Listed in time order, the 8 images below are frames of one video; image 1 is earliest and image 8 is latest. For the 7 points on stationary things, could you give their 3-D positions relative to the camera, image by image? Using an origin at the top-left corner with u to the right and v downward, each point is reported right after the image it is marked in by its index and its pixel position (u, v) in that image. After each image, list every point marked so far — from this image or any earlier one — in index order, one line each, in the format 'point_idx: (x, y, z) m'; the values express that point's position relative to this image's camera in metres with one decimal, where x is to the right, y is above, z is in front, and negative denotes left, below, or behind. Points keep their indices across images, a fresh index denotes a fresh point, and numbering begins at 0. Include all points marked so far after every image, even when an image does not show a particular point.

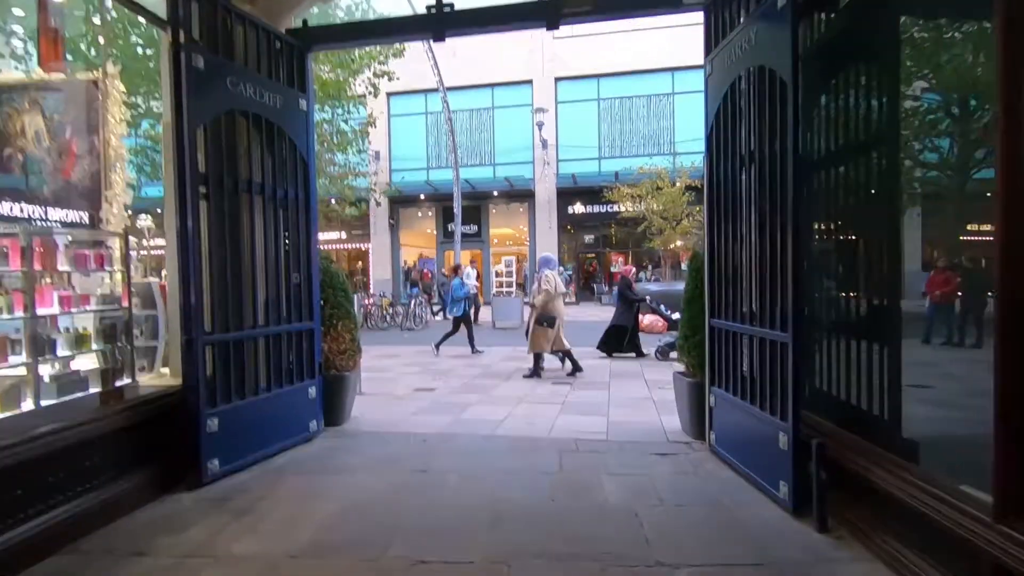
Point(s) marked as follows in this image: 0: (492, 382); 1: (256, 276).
0: (-0.3, -1.4, +7.9) m
1: (-2.1, +0.1, +4.5) m
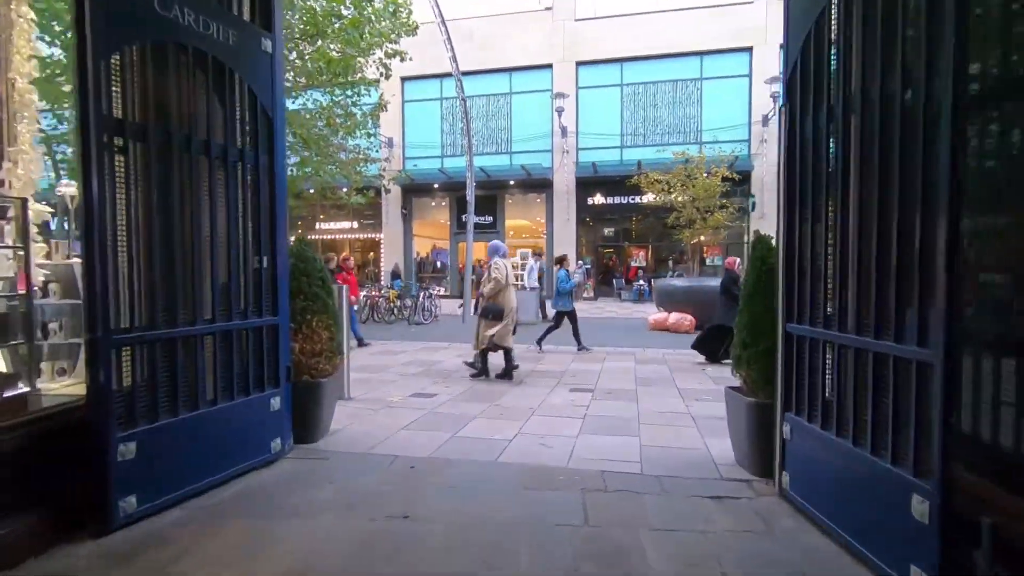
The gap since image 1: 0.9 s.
0: (-0.1, -1.3, +6.9) m
1: (-2.0, +0.2, +3.5) m
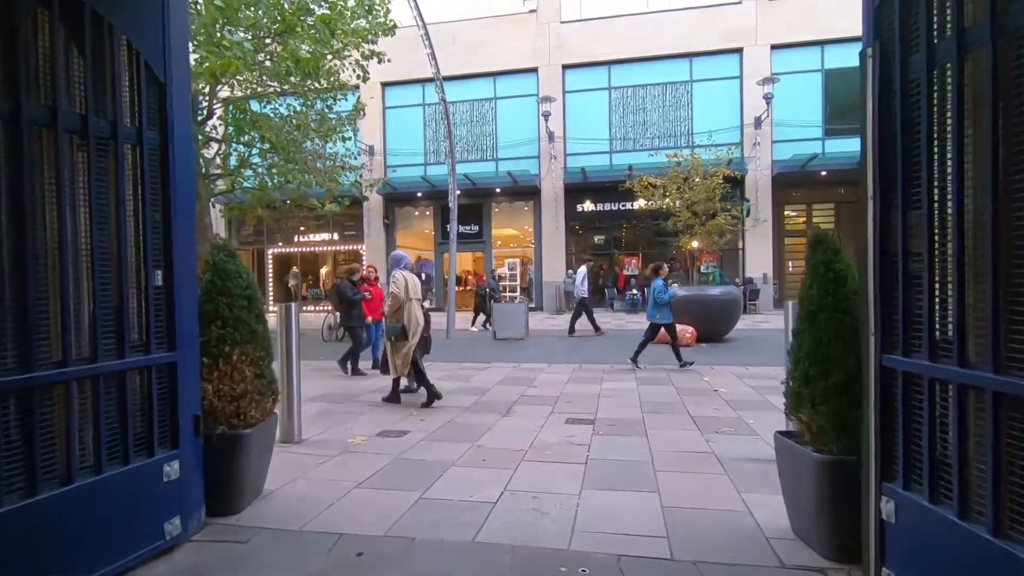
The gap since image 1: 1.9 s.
0: (-0.3, -1.5, +5.9) m
1: (-2.1, +0.1, +2.5) m
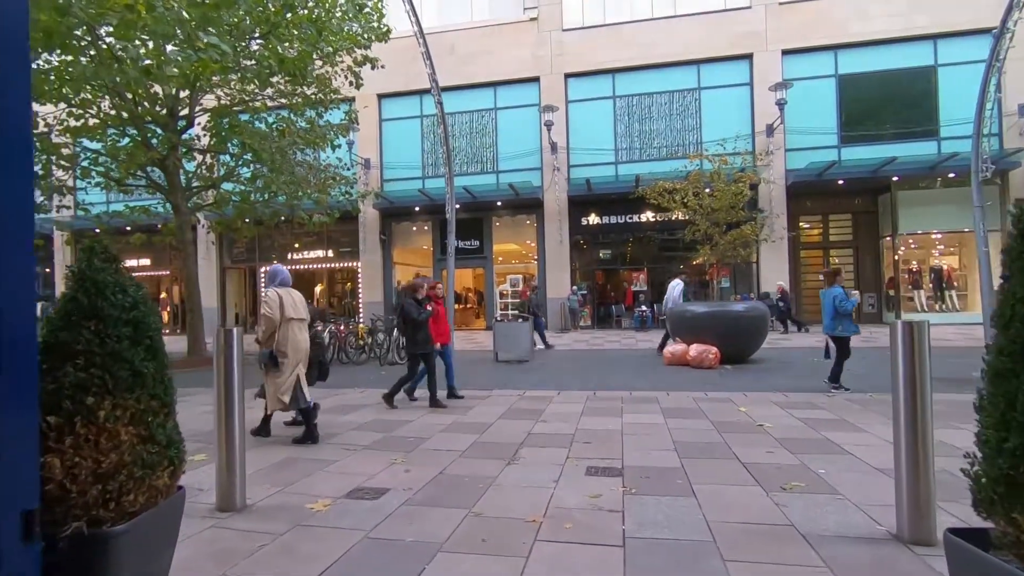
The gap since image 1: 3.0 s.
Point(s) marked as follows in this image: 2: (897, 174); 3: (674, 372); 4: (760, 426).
0: (-0.2, -1.6, +4.7) m
1: (-2.1, 0.0, +1.3) m
2: (+14.1, +4.2, +19.6) m
3: (+3.3, -1.7, +10.9) m
4: (+2.9, -1.6, +6.3) m
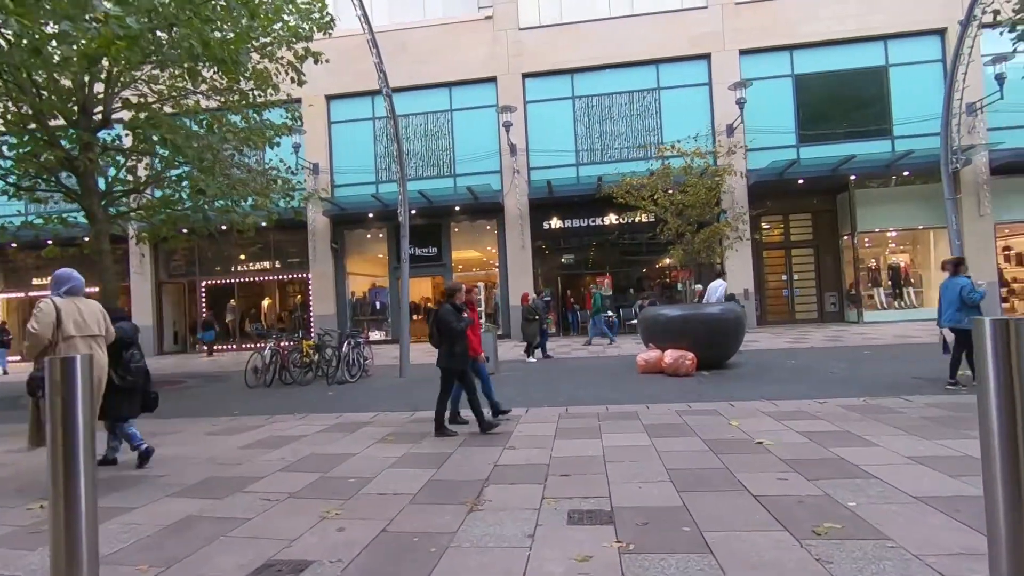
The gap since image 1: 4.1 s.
0: (-0.5, -1.7, +3.7) m
1: (-2.1, 0.0, +0.2) m
2: (+12.6, +4.2, +19.7) m
3: (+2.6, -1.8, +10.1) m
4: (+2.6, -1.6, +5.6) m
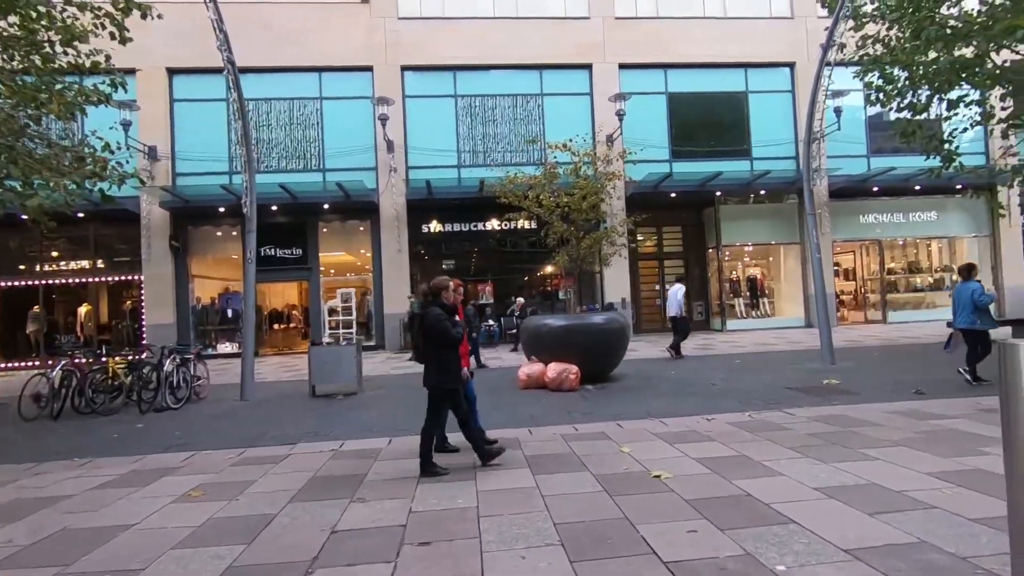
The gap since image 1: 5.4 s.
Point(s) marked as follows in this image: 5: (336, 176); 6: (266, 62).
0: (-1.3, -1.7, +2.3) m
1: (-2.1, 0.0, -1.4) m
2: (+8.1, +3.9, +20.8) m
3: (+0.3, -1.9, +9.2) m
4: (+1.3, -1.7, +4.8) m
5: (-6.5, +4.1, +19.7) m
6: (-9.0, +8.3, +19.7) m
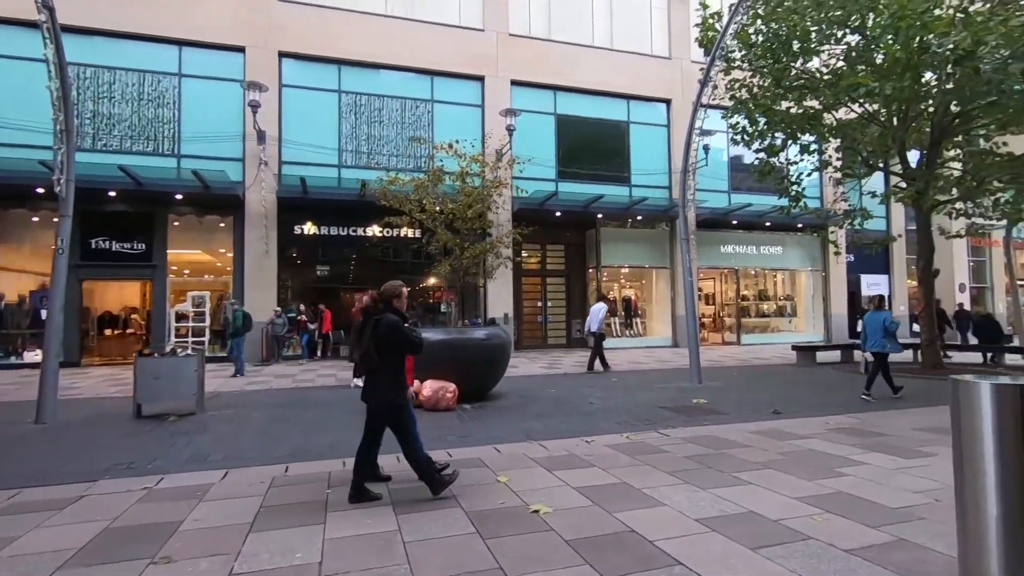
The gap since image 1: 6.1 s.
0: (-1.8, -1.6, +1.3) m
1: (-1.8, +0.2, -2.4) m
2: (+3.6, +3.1, +21.6) m
3: (-1.7, -2.1, +8.4) m
4: (+0.2, -1.8, +4.3) m
5: (-10.4, +4.0, +17.4) m
6: (-12.7, +8.4, +17.0) m
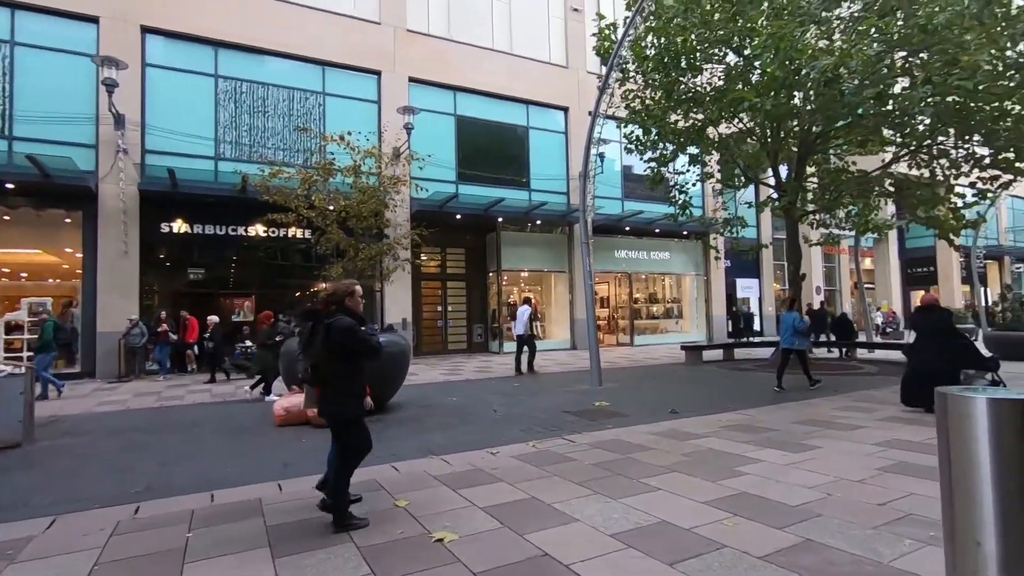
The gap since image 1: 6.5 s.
0: (-1.9, -1.6, +0.6) m
1: (-1.2, +0.2, -3.1) m
2: (-0.4, +2.9, +21.5) m
3: (-3.1, -2.1, +7.6) m
4: (-0.5, -1.8, +3.8) m
5: (-13.3, +3.9, +14.8) m
6: (-15.5, +8.2, +14.0) m
